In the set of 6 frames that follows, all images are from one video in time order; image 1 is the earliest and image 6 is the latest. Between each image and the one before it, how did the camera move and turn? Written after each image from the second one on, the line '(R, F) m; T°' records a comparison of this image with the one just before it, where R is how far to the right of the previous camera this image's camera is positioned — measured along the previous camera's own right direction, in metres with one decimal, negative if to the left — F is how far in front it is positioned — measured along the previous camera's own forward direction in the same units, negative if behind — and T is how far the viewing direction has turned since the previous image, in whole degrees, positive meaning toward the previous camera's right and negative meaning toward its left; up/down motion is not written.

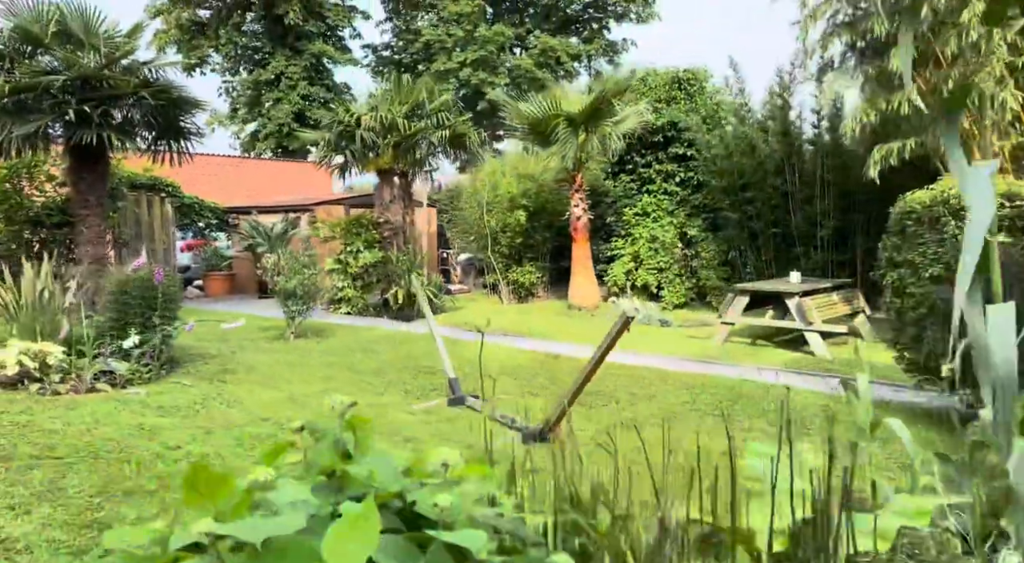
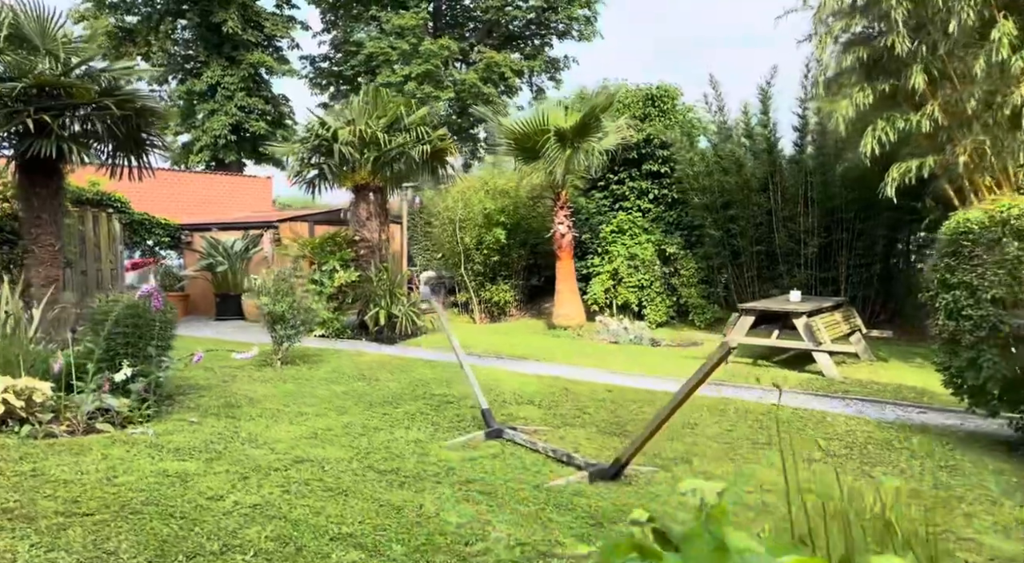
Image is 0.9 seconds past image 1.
(-0.7, +0.3) m; +6°
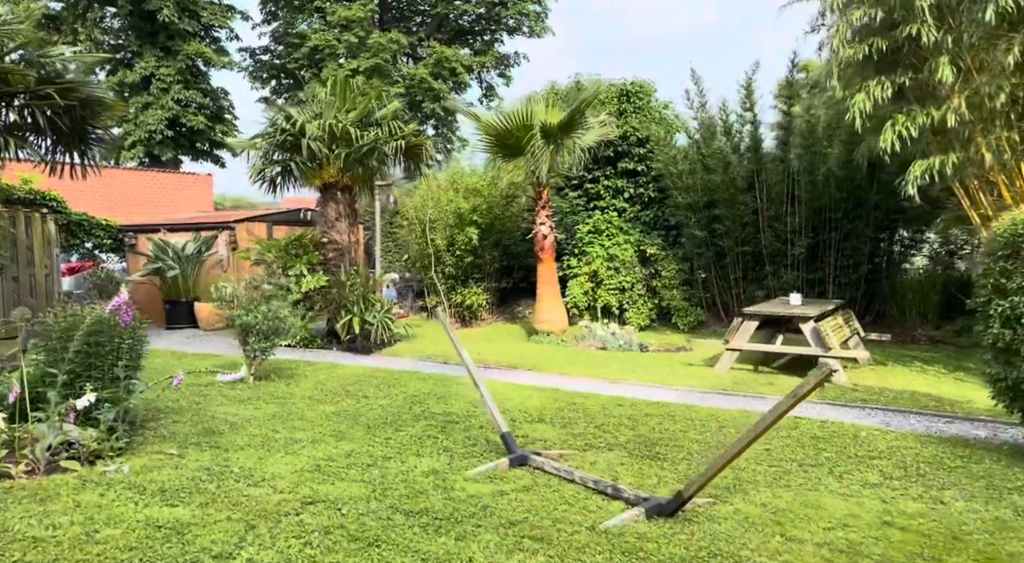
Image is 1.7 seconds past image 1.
(-0.5, +0.5) m; +5°
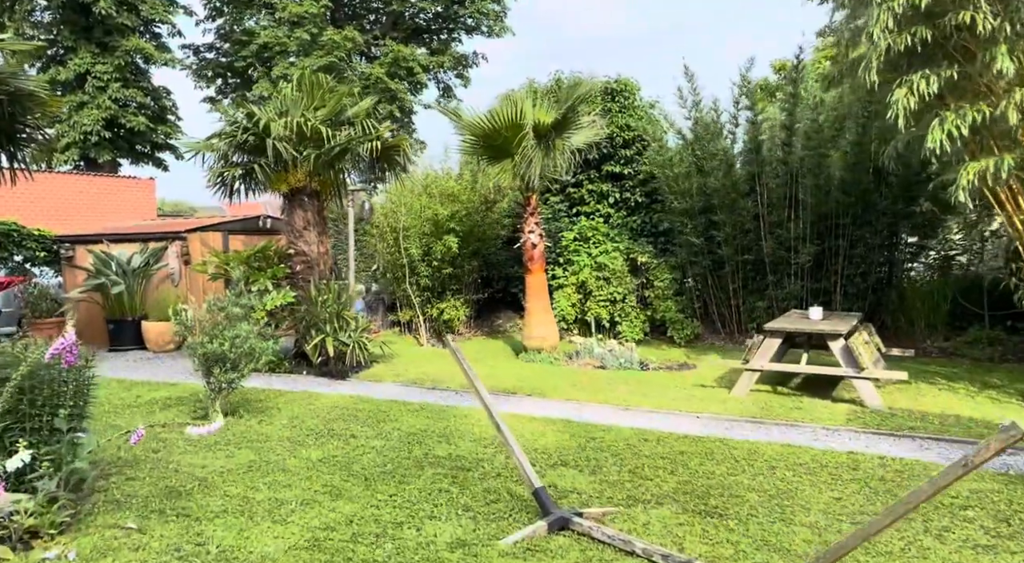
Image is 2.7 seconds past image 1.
(-0.4, +0.8) m; +4°
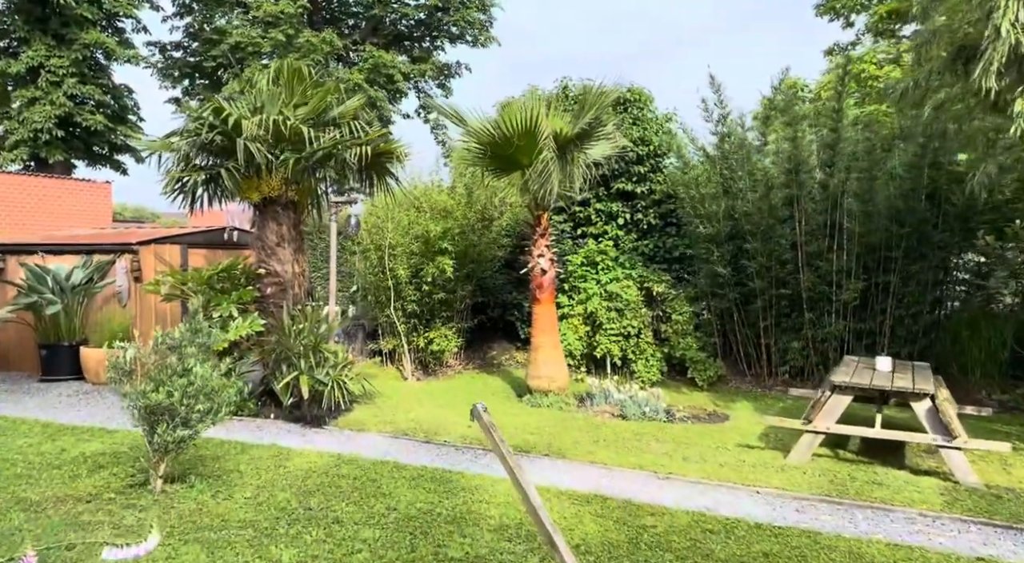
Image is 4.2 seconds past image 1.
(-0.4, +1.1) m; +2°
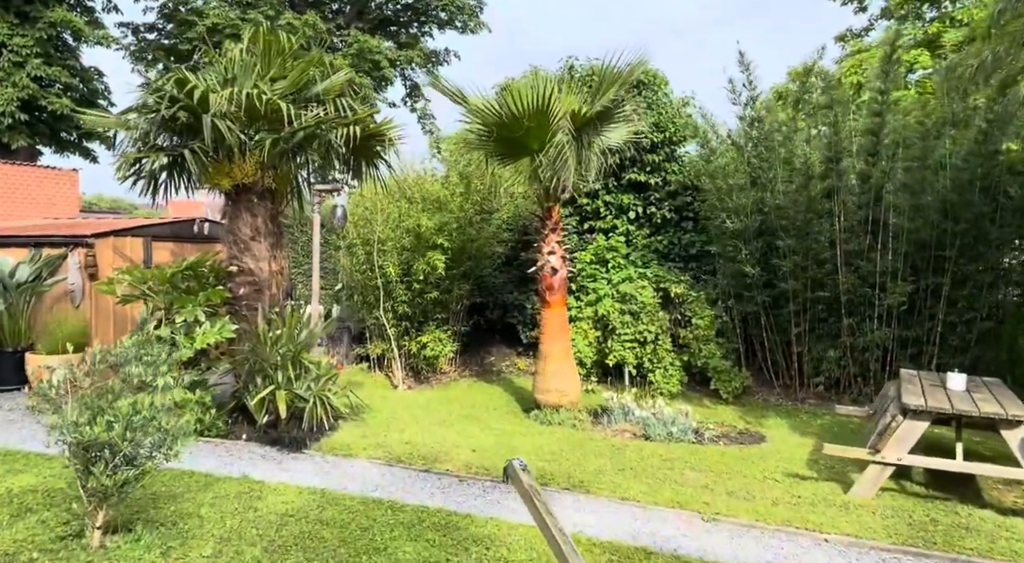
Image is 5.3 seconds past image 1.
(-0.2, +0.9) m; +1°
